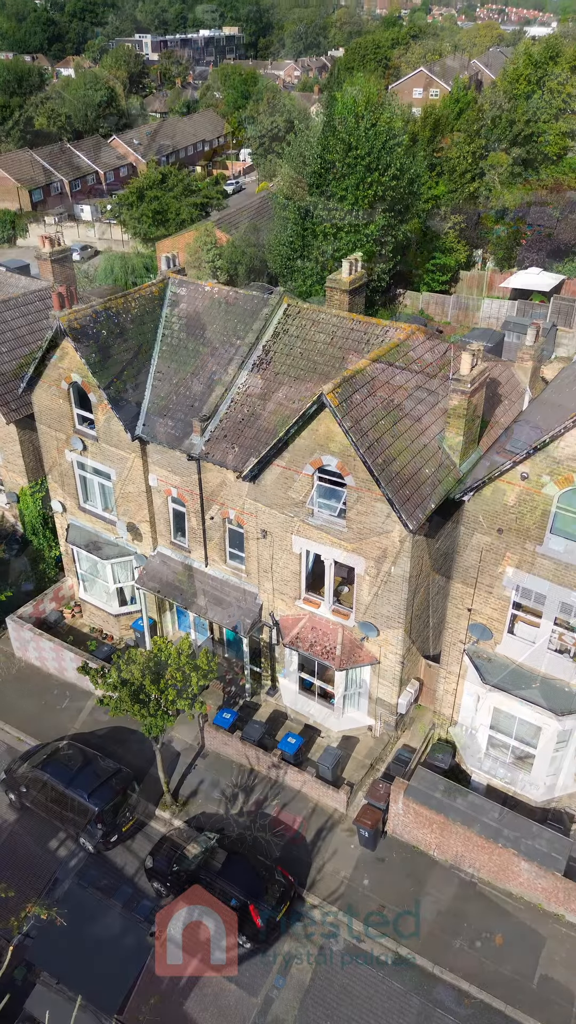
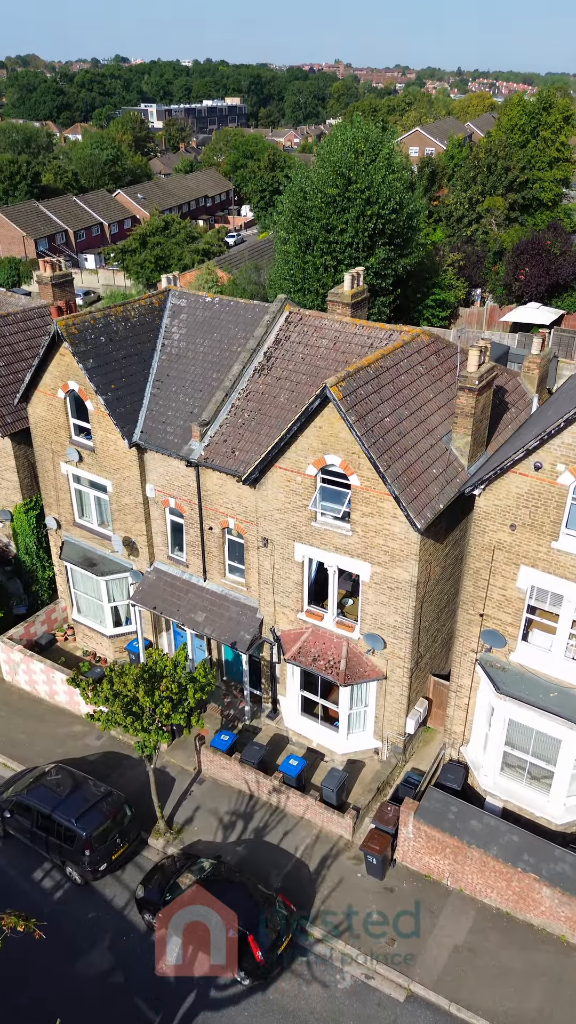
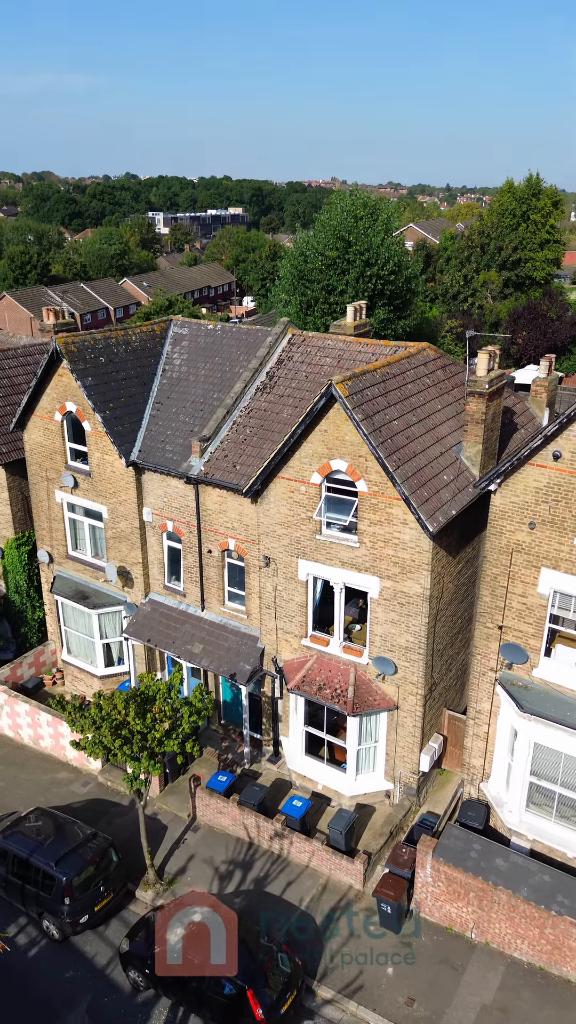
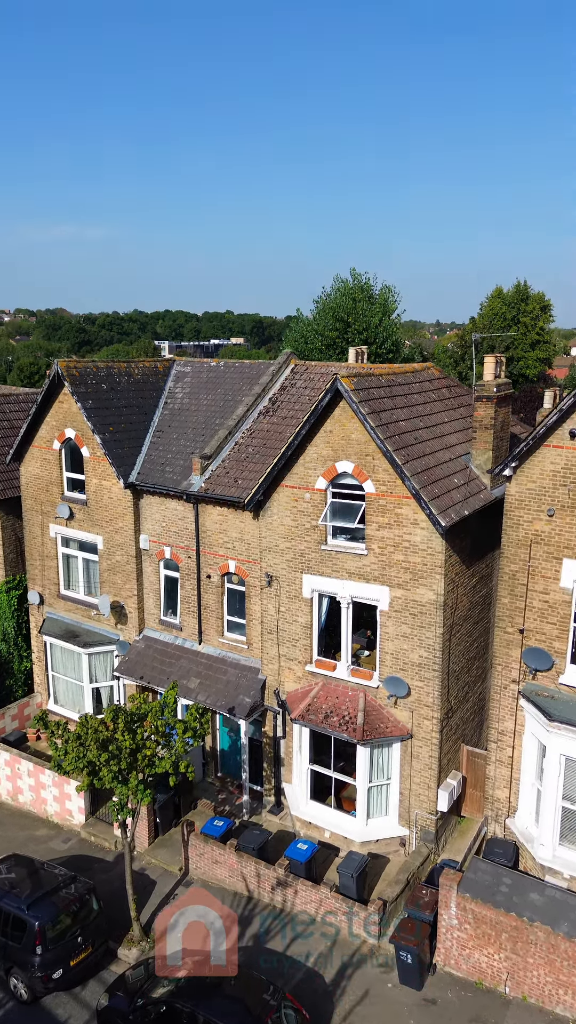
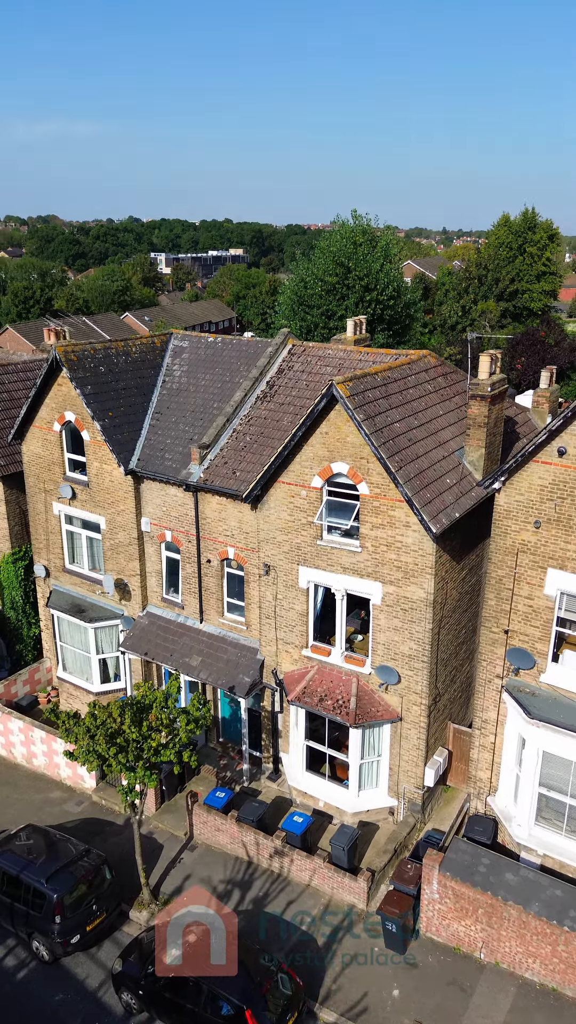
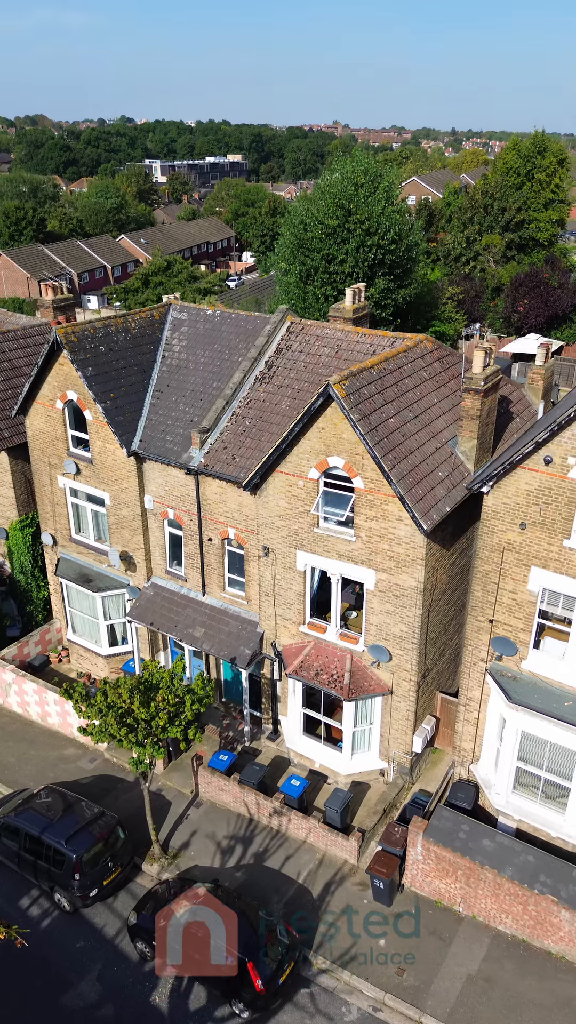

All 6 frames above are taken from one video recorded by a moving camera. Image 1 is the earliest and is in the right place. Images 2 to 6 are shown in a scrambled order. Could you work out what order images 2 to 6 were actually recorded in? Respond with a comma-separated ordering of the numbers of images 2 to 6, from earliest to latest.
2, 6, 3, 5, 4
